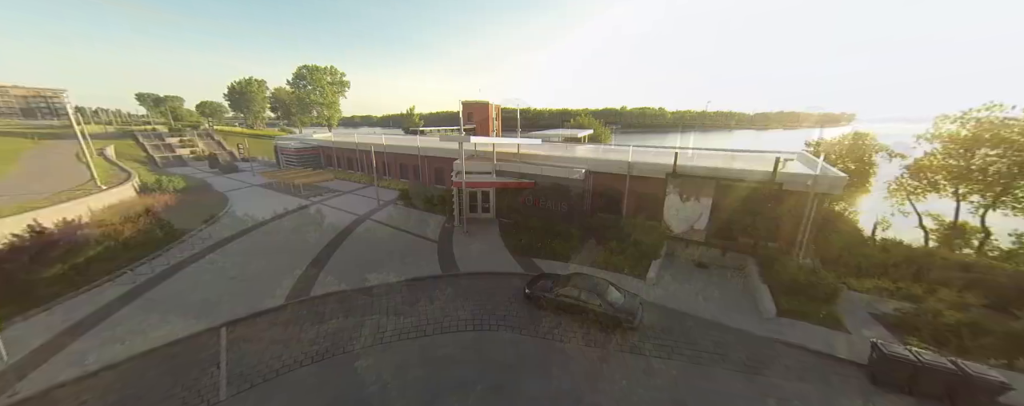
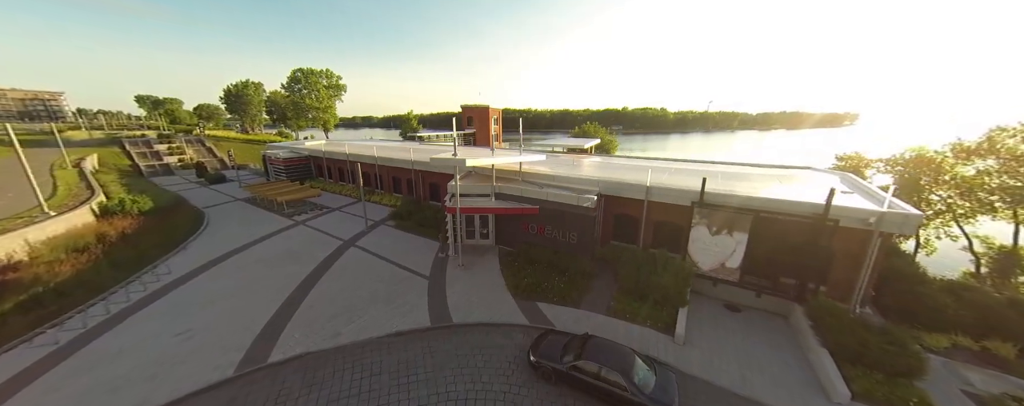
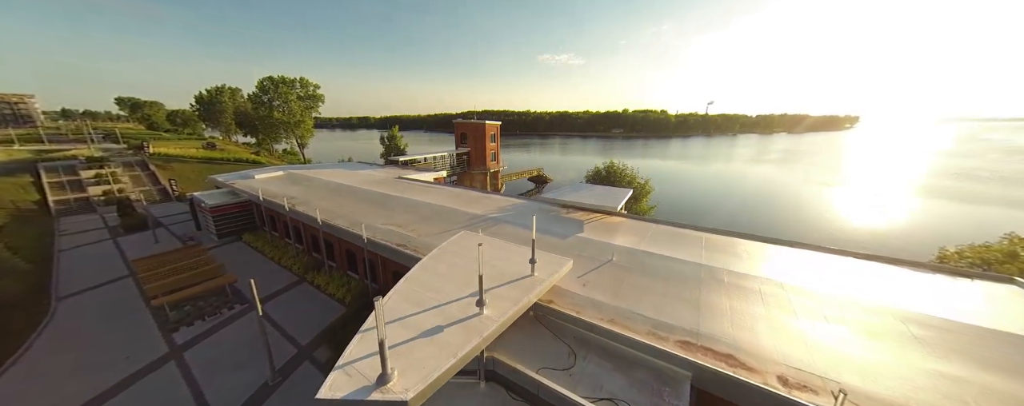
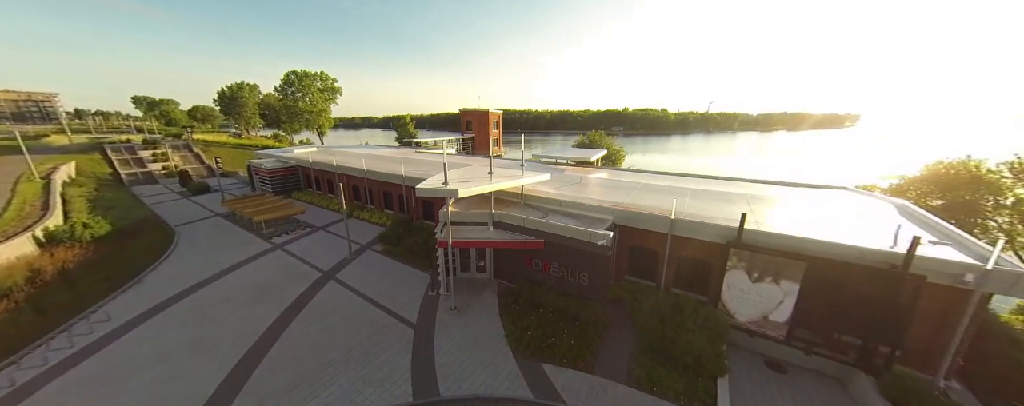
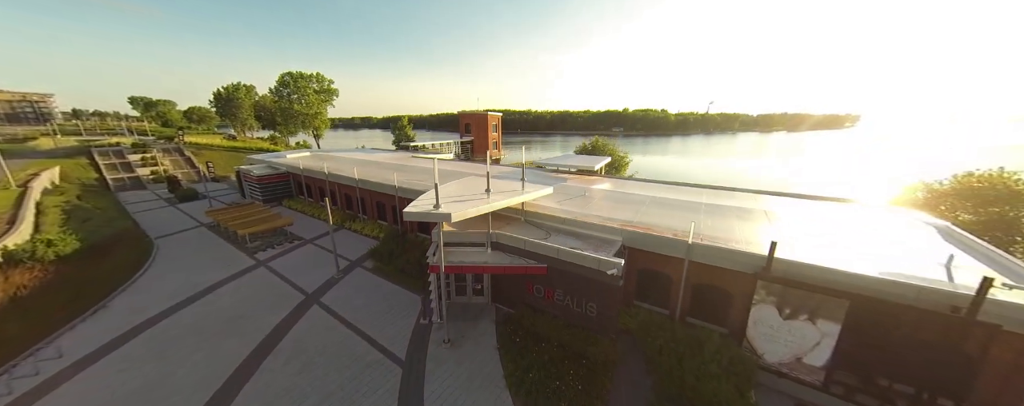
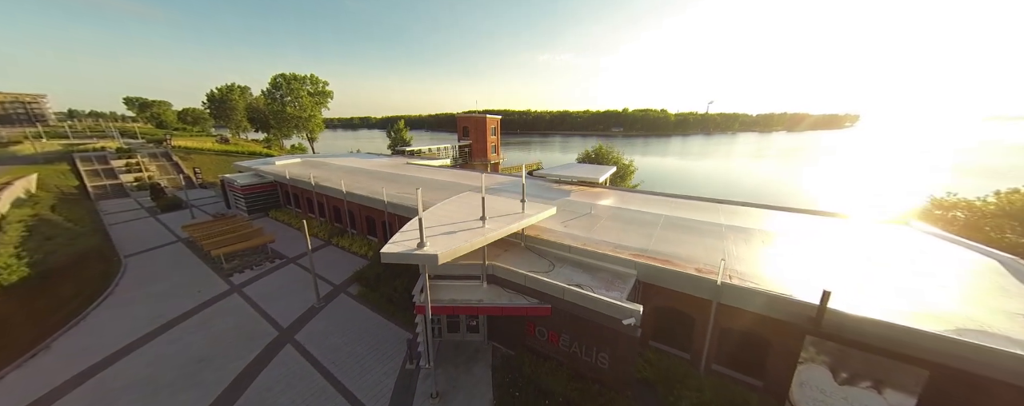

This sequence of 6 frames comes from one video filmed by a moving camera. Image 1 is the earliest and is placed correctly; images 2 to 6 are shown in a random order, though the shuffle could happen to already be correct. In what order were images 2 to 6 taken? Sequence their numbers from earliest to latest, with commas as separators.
2, 4, 5, 6, 3
